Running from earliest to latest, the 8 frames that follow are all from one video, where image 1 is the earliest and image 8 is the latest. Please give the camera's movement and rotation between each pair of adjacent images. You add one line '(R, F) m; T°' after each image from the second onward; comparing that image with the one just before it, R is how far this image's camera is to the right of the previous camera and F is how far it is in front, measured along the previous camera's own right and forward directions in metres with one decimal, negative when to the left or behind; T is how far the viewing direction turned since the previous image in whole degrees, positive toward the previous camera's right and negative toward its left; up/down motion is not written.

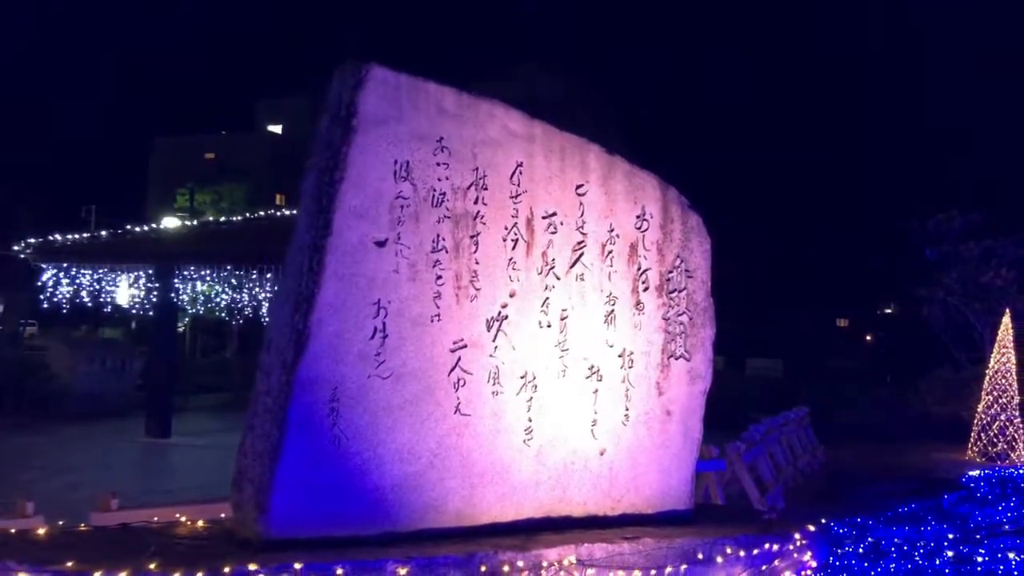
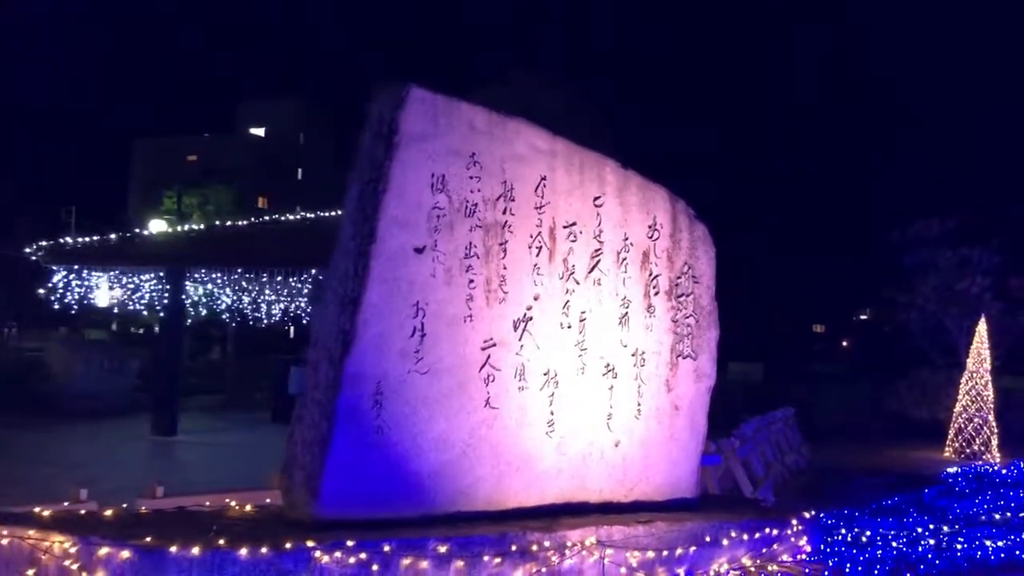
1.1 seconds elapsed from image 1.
(-0.3, -0.5) m; +1°
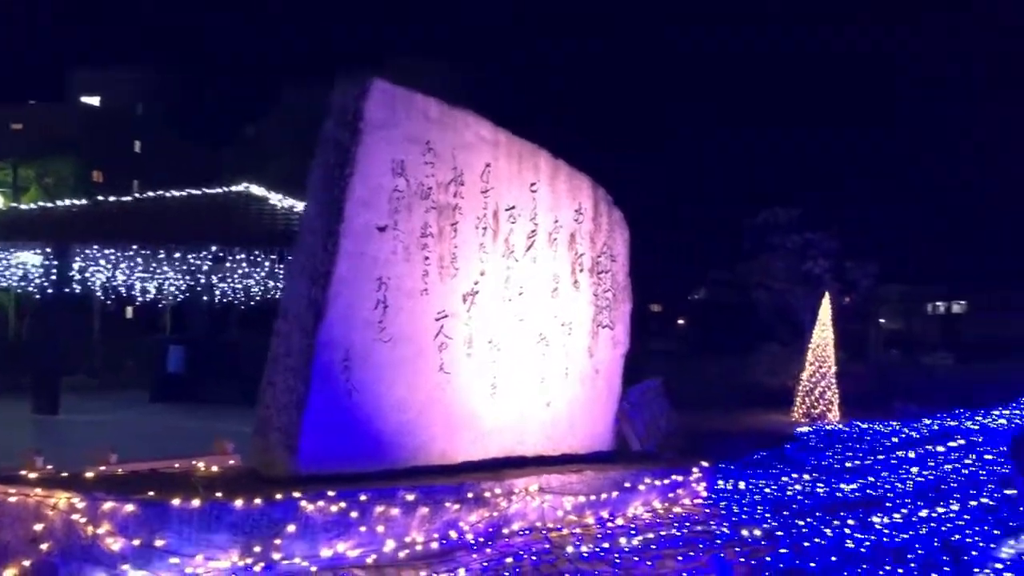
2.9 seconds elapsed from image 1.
(-0.8, -0.7) m; +10°
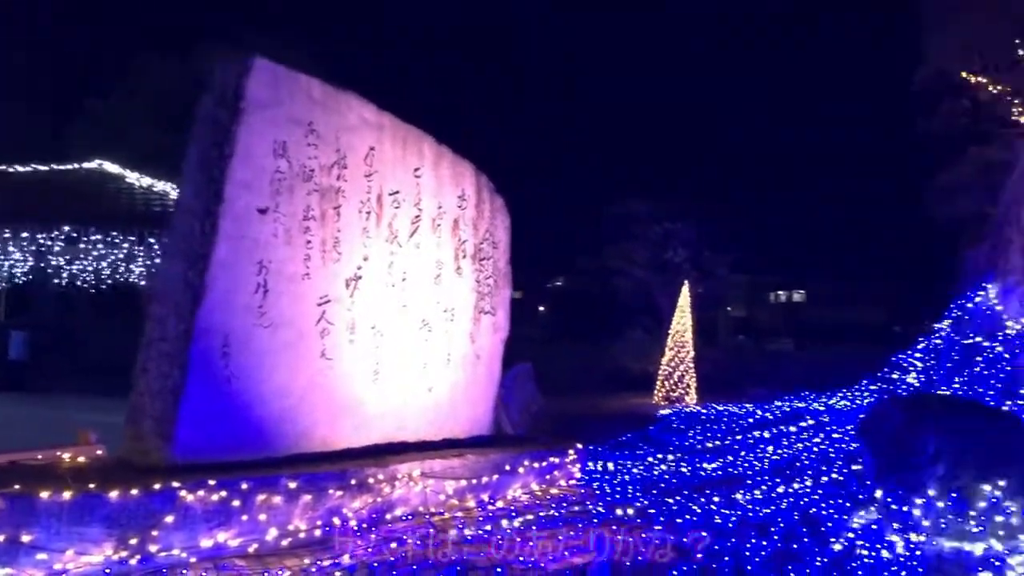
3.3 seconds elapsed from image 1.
(-0.2, 0.0) m; +9°
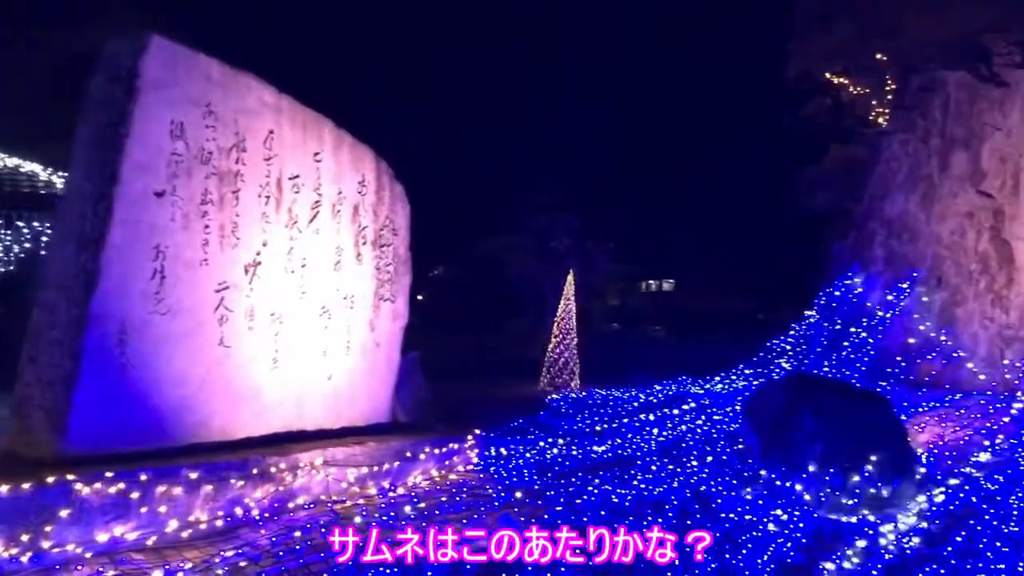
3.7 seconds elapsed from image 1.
(-0.2, -0.1) m; +8°
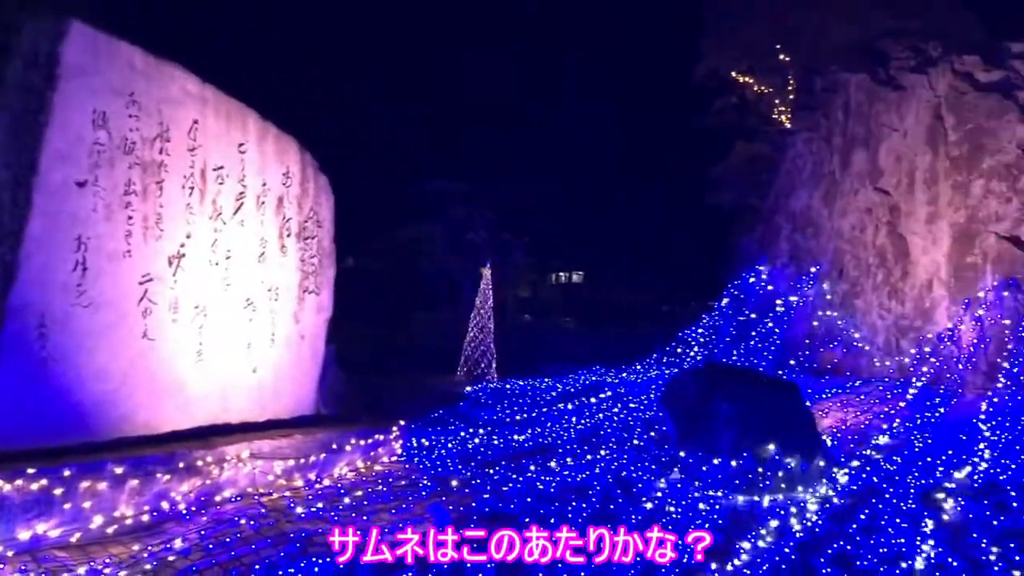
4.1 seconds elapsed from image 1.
(-0.1, -0.1) m; +6°
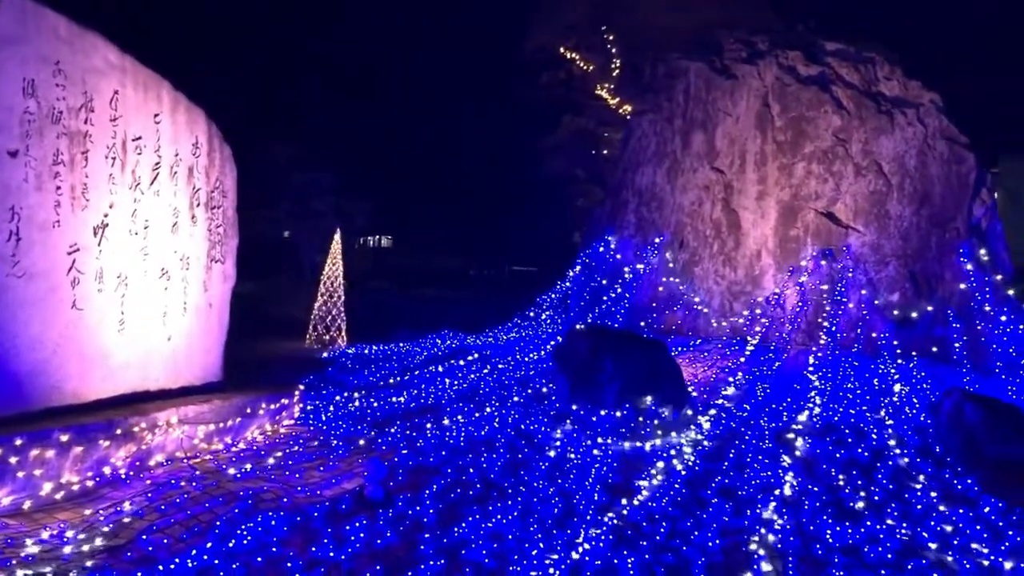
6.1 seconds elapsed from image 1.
(-1.0, -0.6) m; +12°
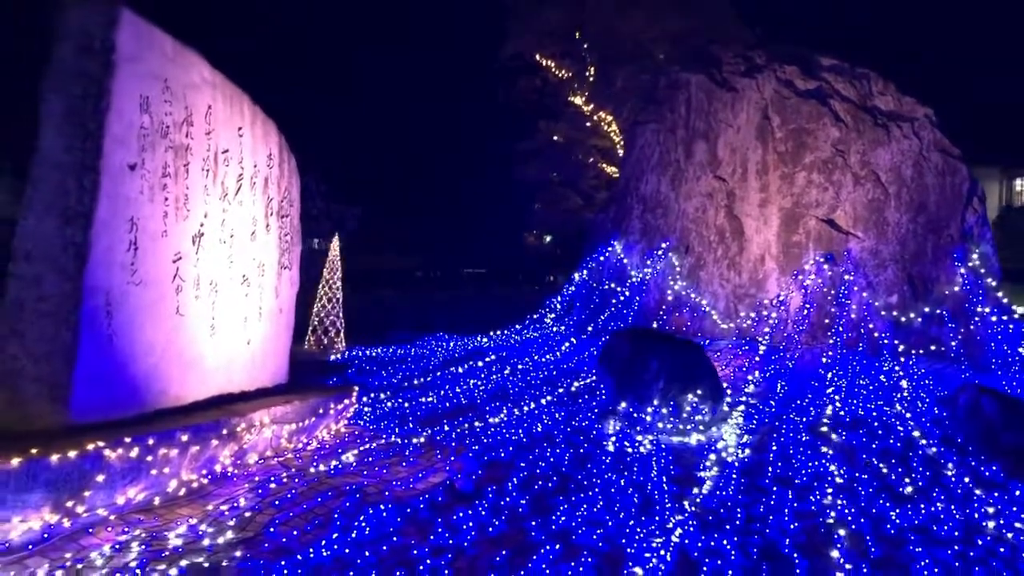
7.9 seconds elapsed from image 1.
(-1.1, -0.5) m; +3°
